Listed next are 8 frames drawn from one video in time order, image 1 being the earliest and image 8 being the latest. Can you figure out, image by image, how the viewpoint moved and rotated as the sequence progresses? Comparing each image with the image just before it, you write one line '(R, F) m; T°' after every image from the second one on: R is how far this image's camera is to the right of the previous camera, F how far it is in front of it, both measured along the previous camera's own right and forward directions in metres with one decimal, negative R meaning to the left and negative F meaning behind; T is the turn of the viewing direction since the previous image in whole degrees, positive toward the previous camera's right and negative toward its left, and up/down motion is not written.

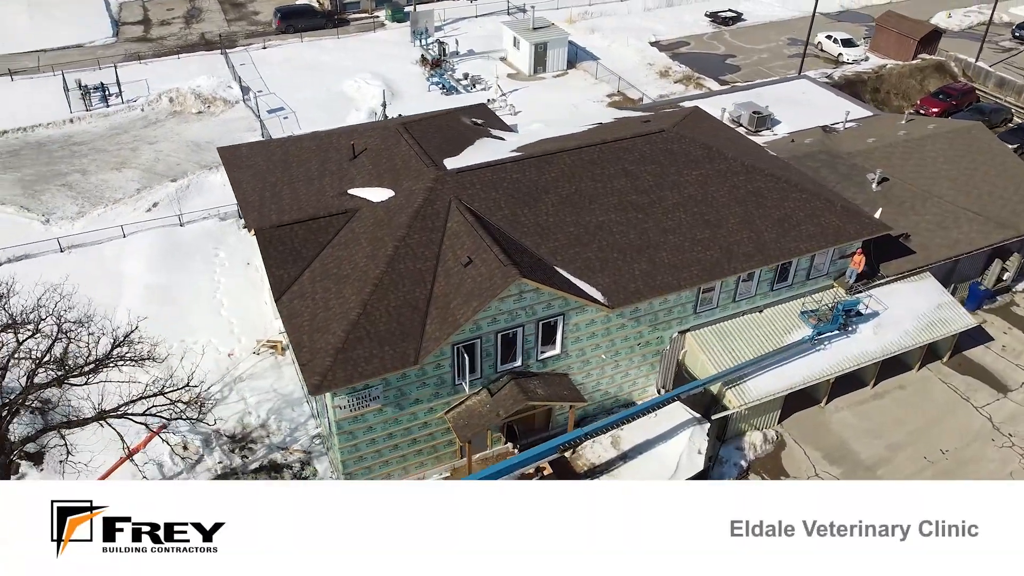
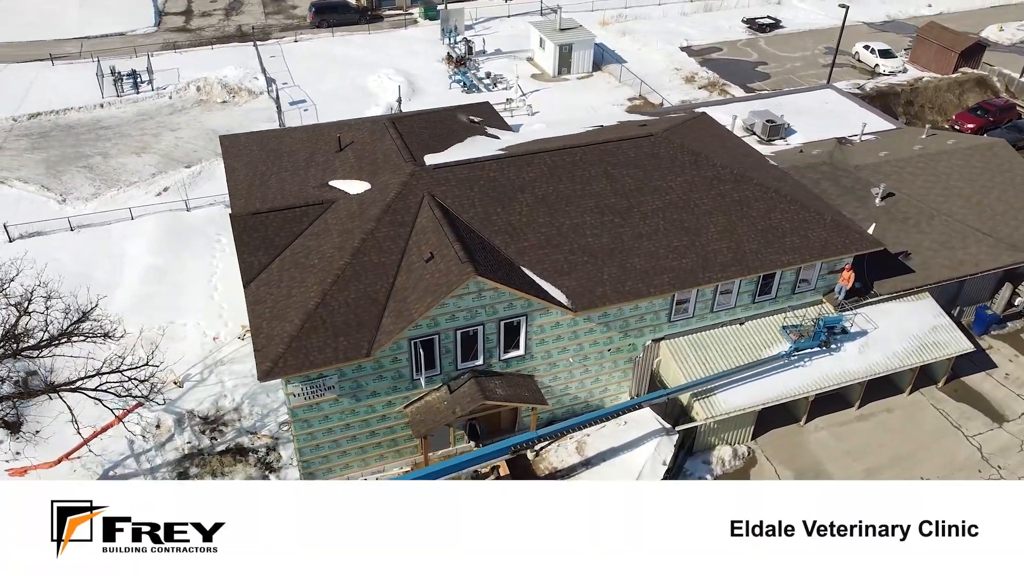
(+2.3, +0.2) m; -4°
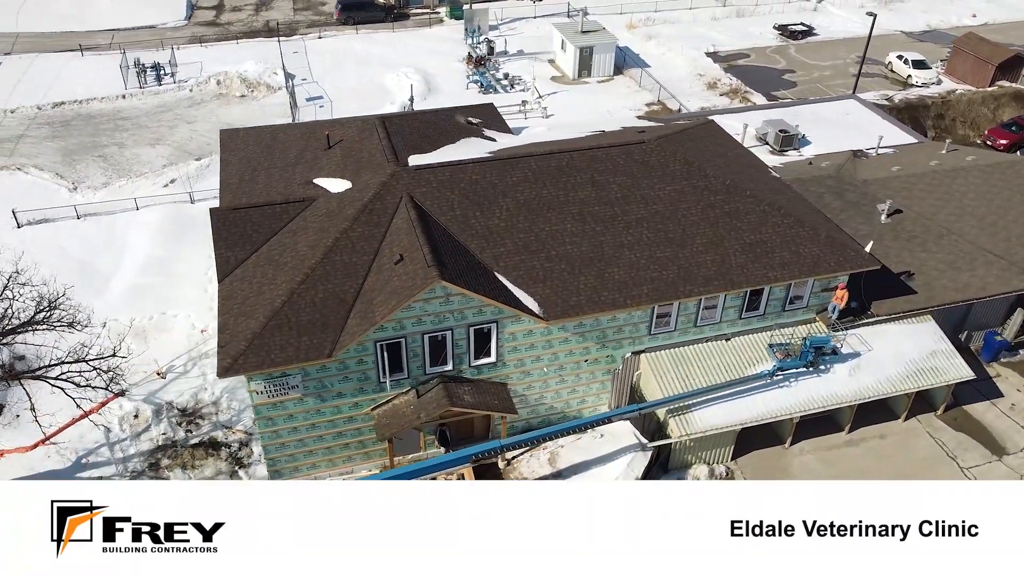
(+1.8, +0.4) m; -3°
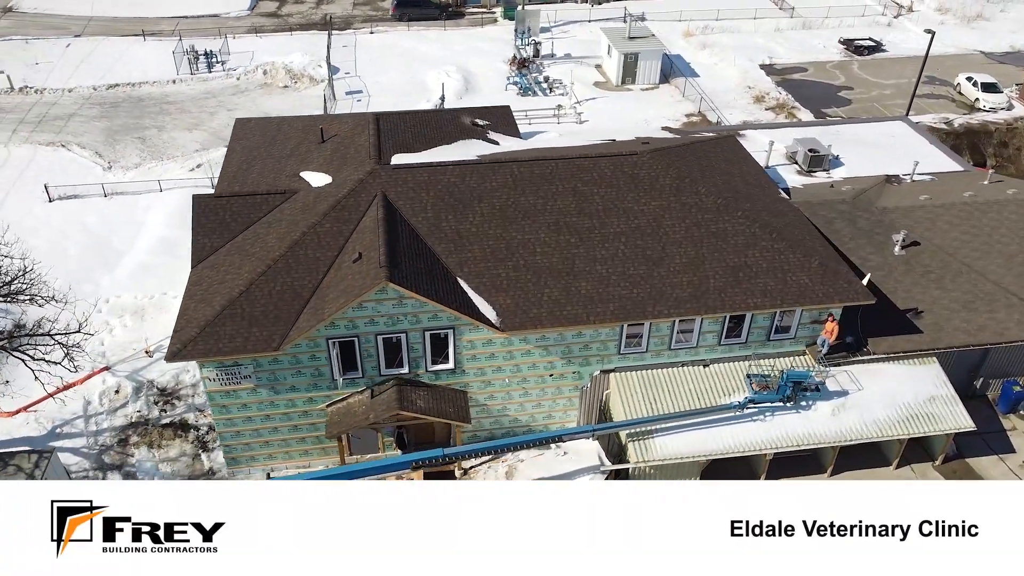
(+3.0, +0.6) m; -6°
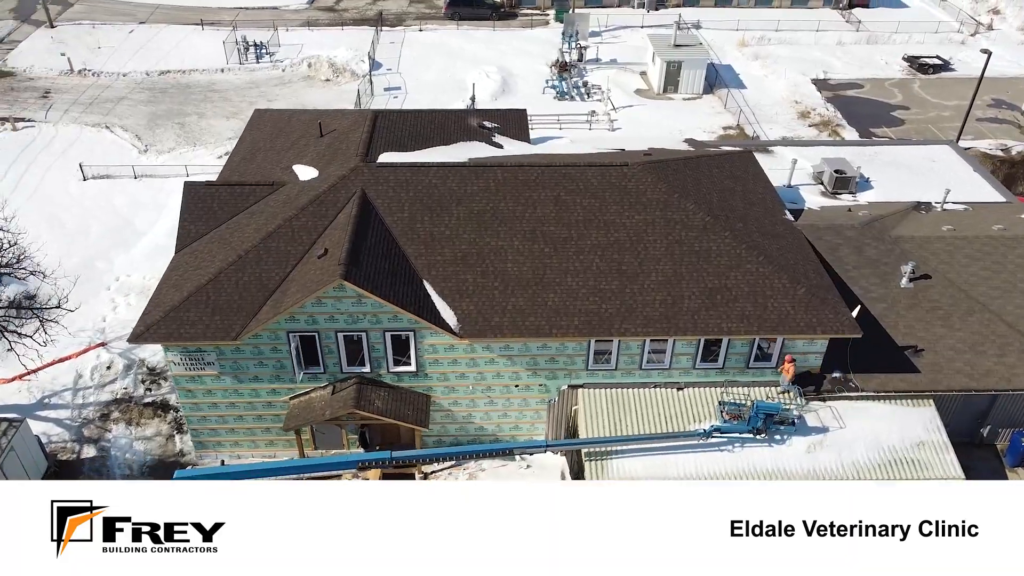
(+2.7, +0.5) m; -6°
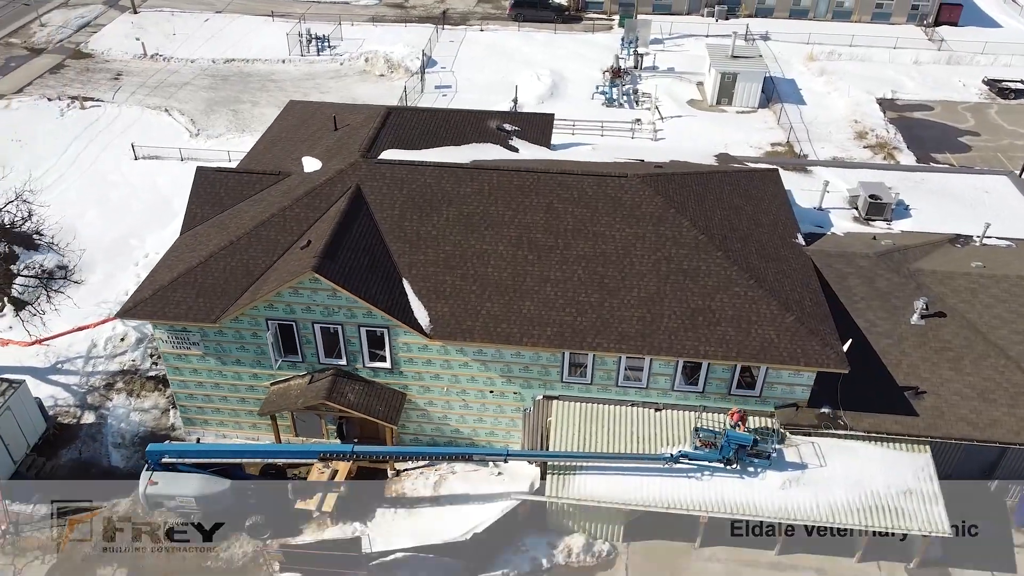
(+2.6, +0.3) m; -6°
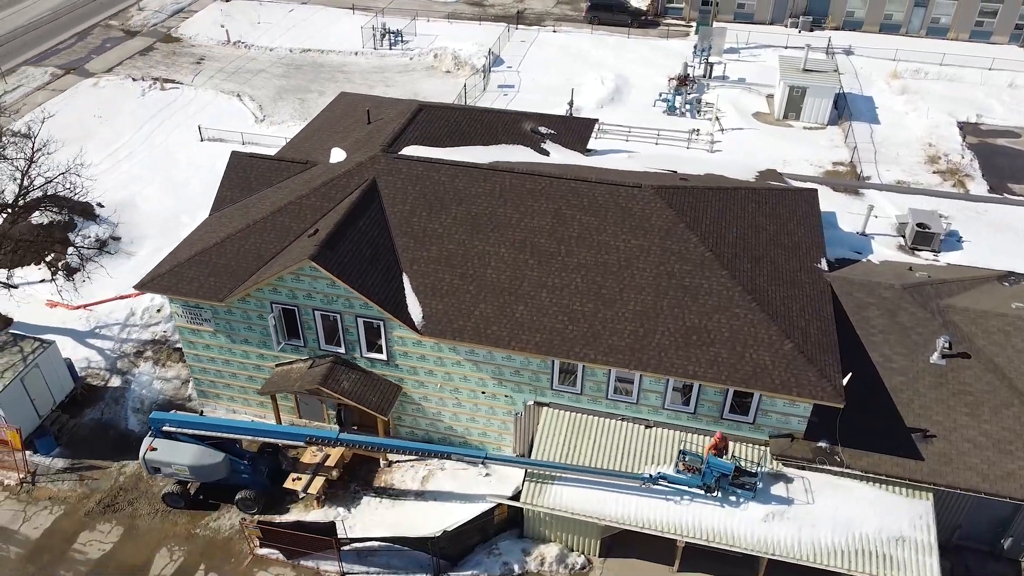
(+2.3, +0.2) m; -7°
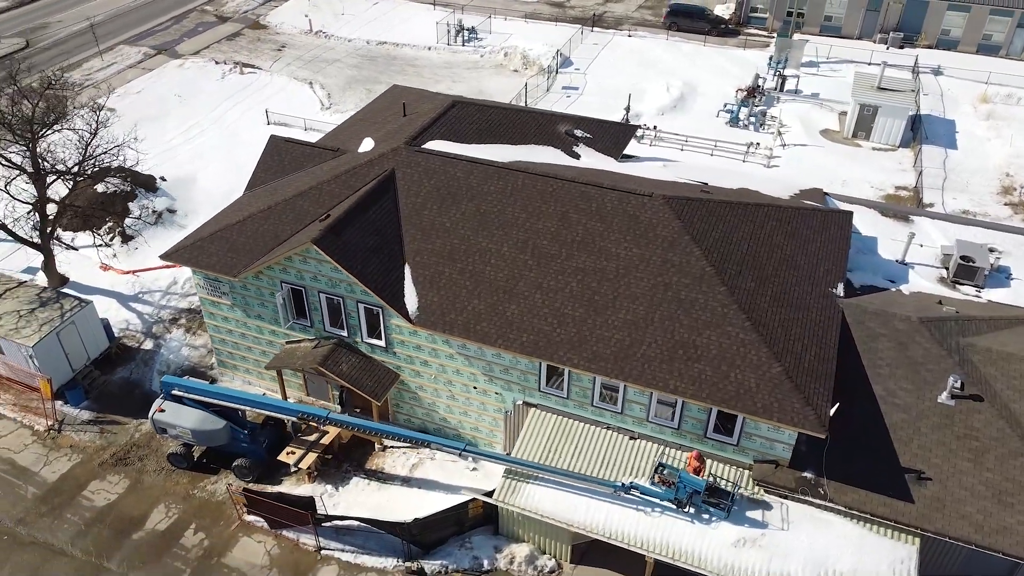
(+2.4, 0.0) m; -7°
